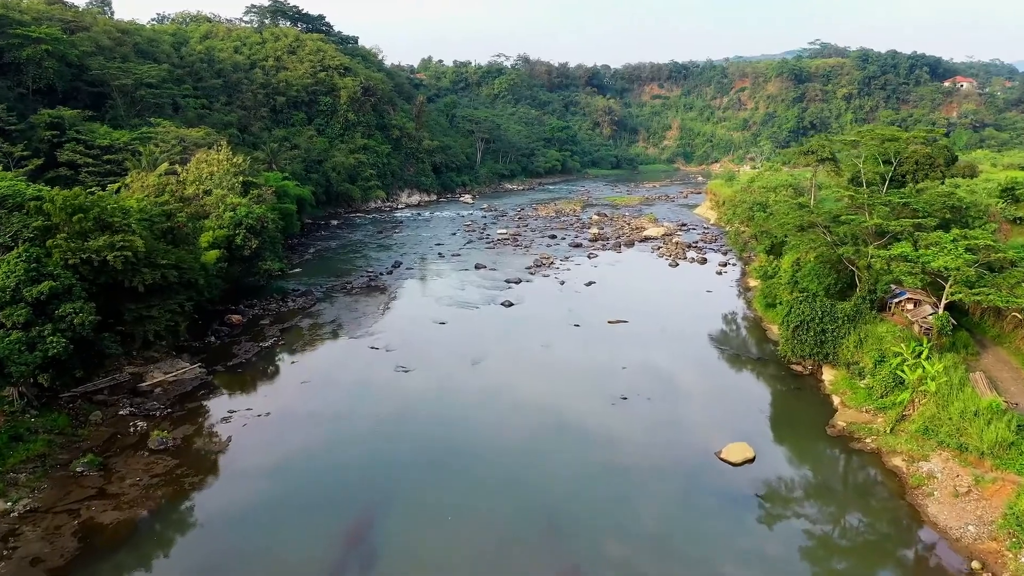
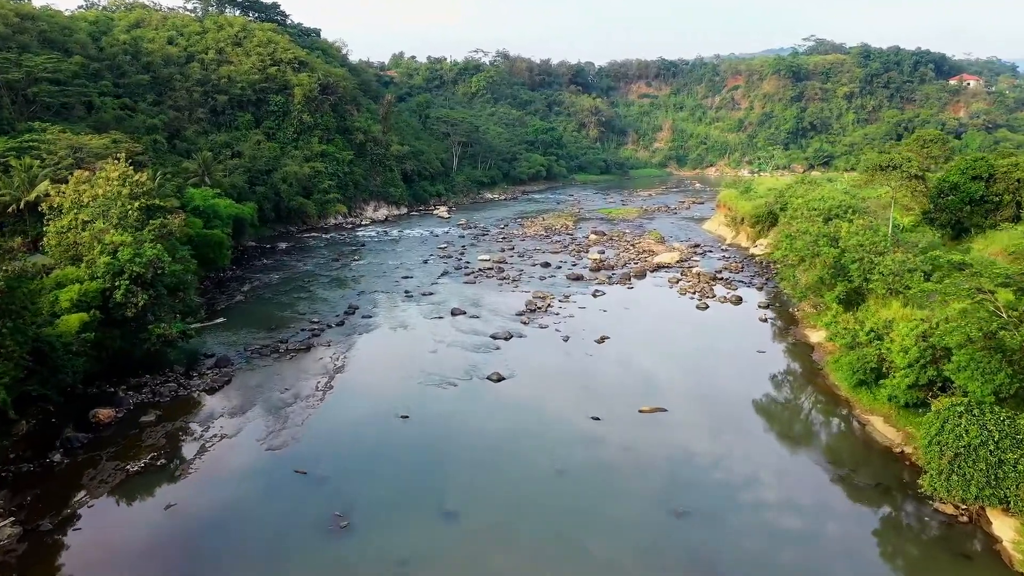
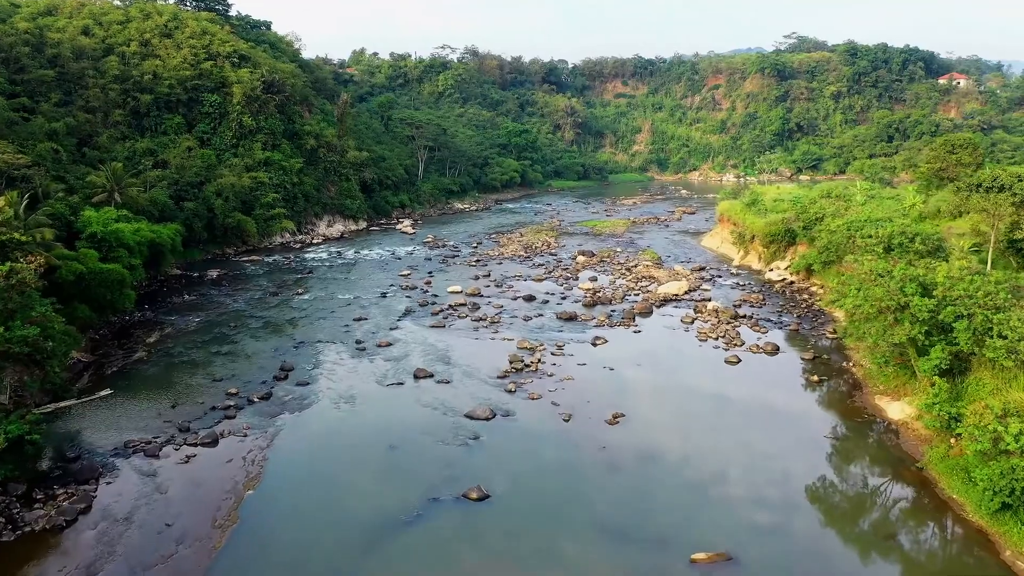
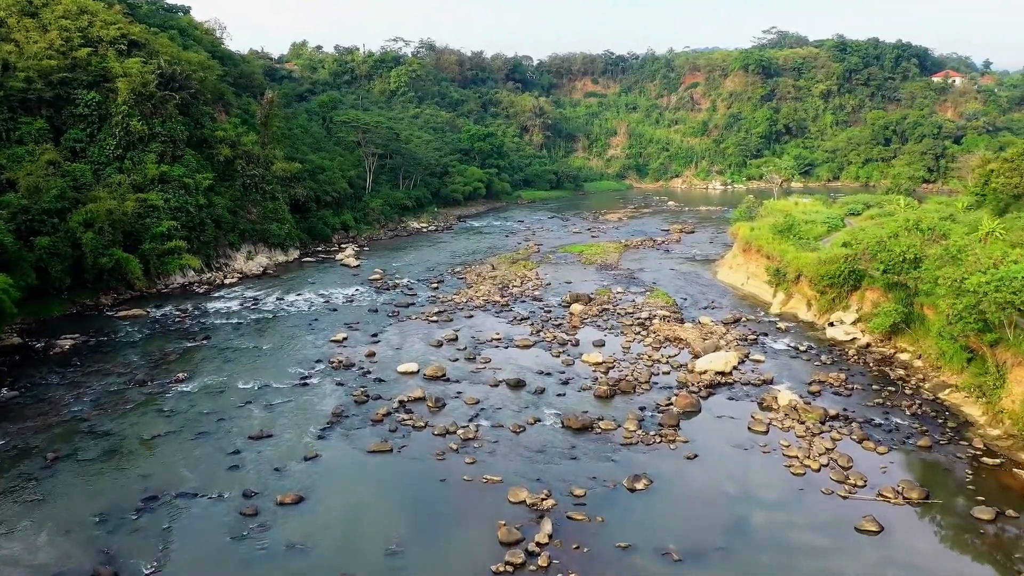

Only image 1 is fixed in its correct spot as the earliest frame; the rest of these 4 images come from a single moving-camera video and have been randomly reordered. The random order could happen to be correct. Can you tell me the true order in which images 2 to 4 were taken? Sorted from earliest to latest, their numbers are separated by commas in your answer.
2, 3, 4
